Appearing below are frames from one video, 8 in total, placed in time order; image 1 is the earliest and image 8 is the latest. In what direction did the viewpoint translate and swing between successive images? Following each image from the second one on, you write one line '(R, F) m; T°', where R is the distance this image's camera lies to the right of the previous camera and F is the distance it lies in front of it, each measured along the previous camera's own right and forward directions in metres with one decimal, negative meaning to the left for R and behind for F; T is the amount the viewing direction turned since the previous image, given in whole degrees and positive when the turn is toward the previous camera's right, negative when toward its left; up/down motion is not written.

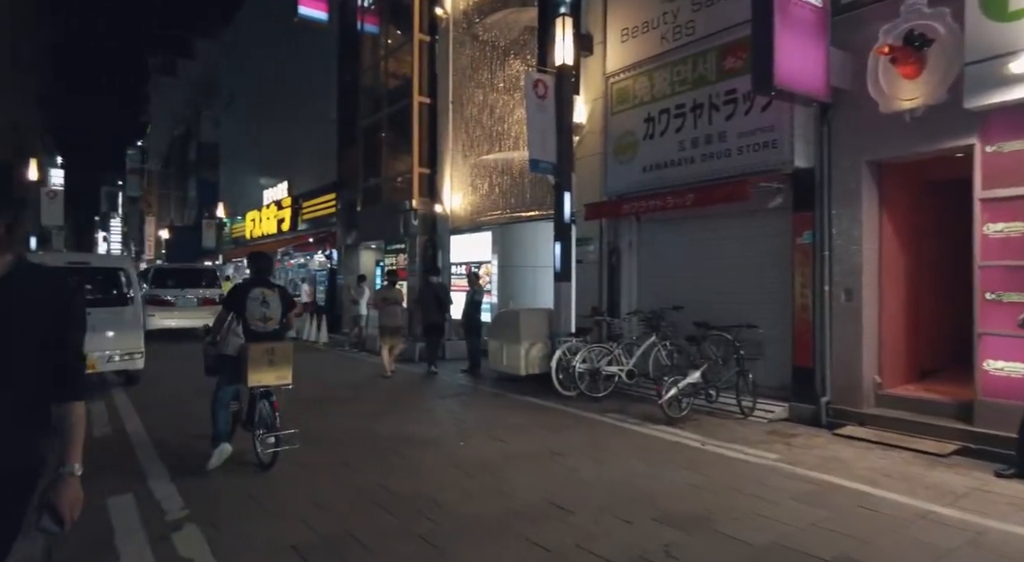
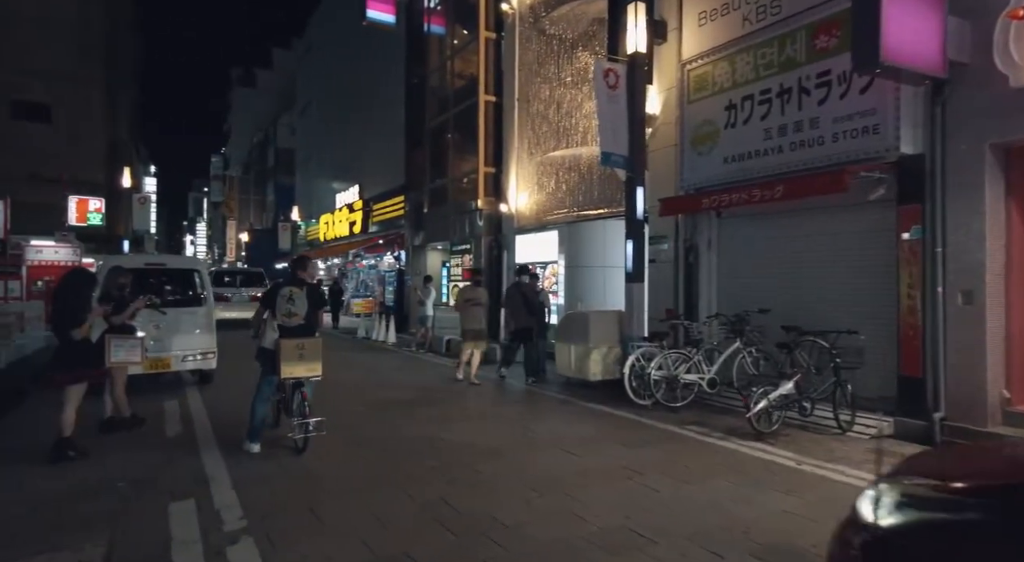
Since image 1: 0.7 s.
(-0.1, +0.5) m; -6°
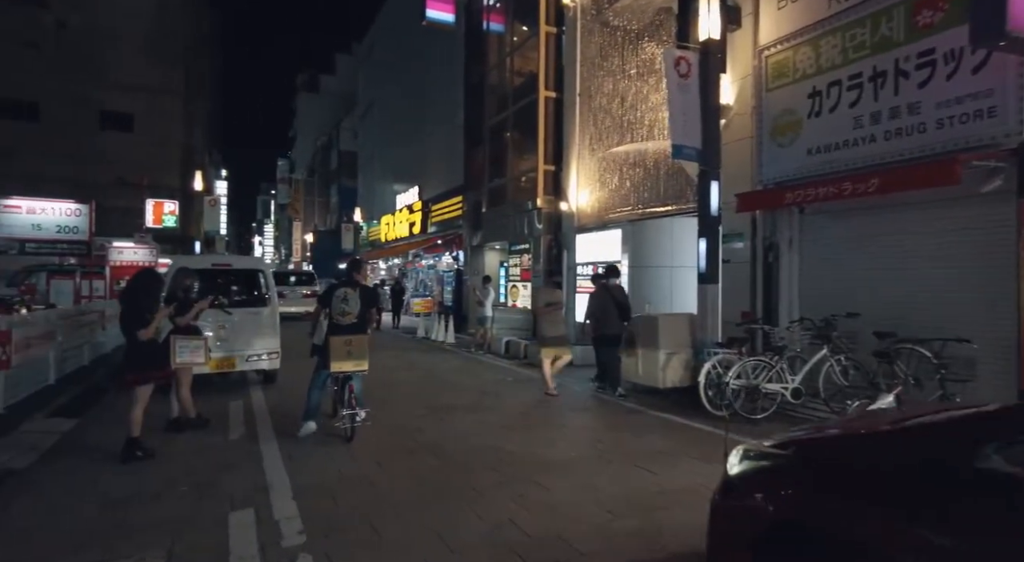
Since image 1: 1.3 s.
(-0.1, +0.4) m; -5°
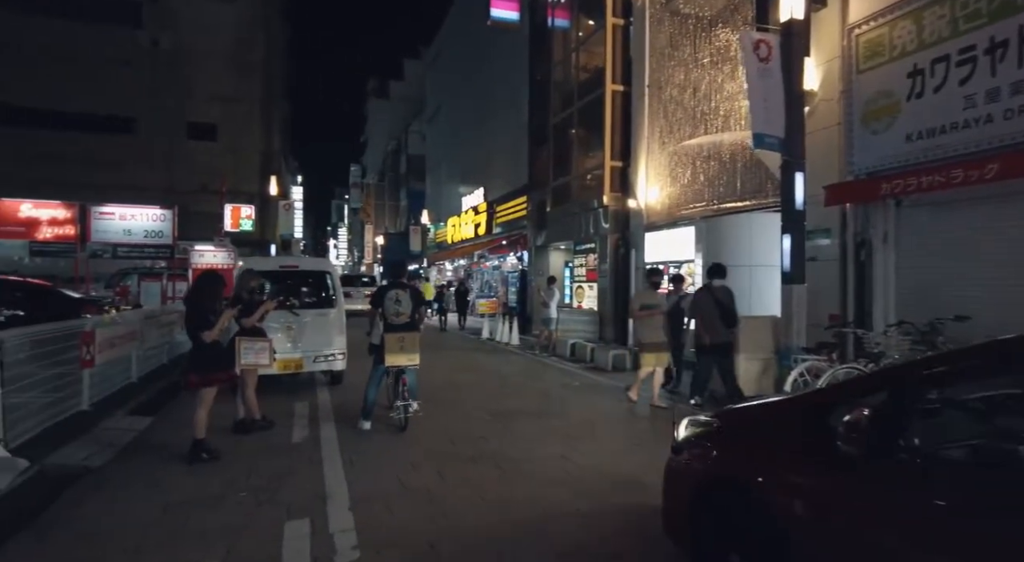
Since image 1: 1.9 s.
(0.0, +0.4) m; -6°
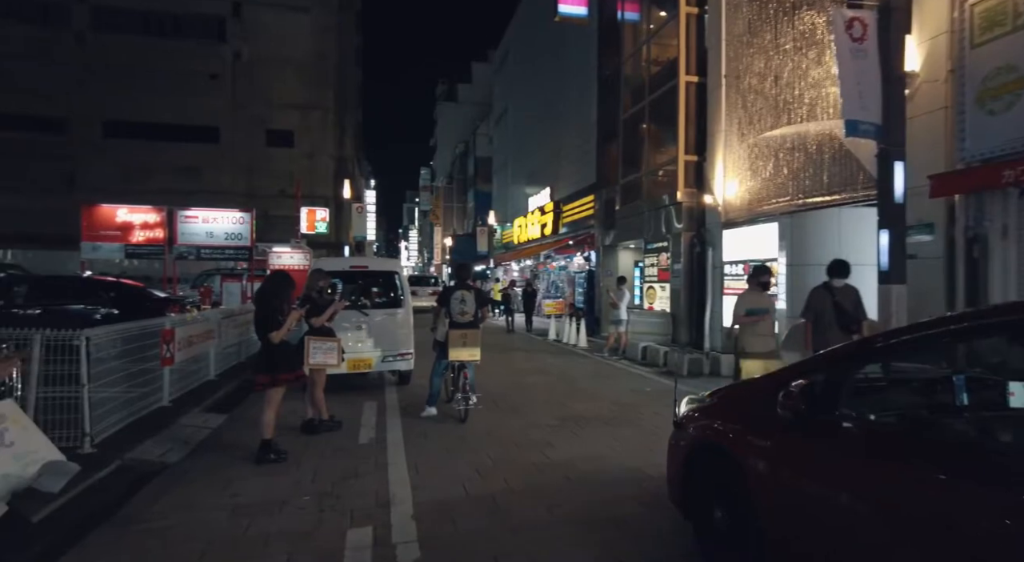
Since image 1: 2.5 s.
(0.0, +0.3) m; -6°
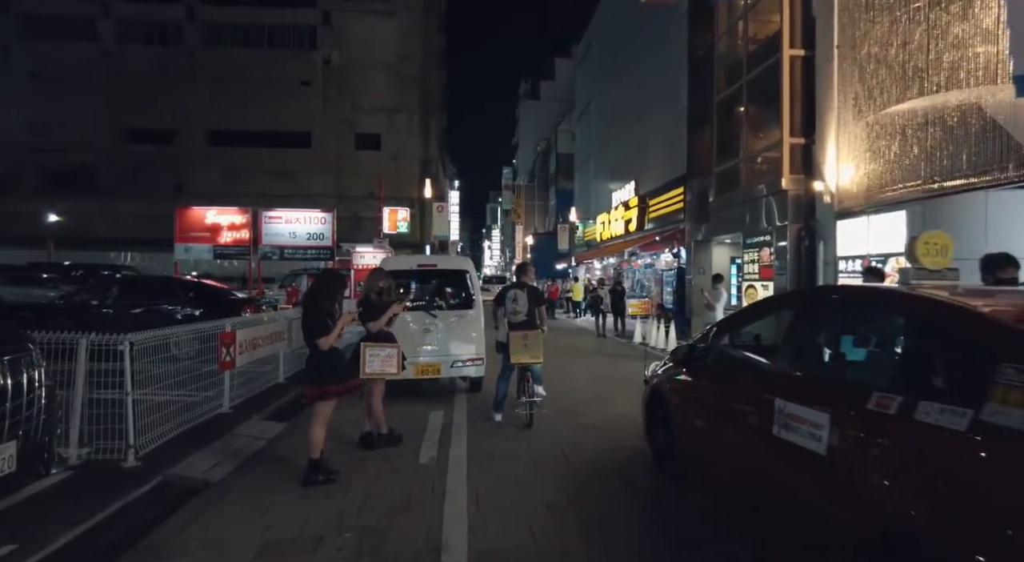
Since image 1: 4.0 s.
(0.0, +1.0) m; -8°
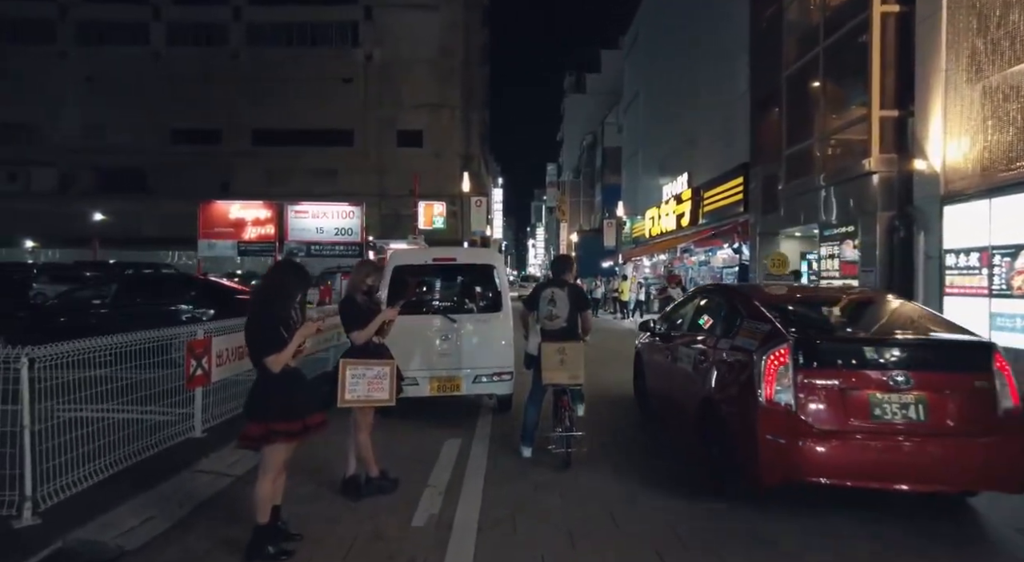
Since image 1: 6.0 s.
(+0.1, +1.6) m; -4°
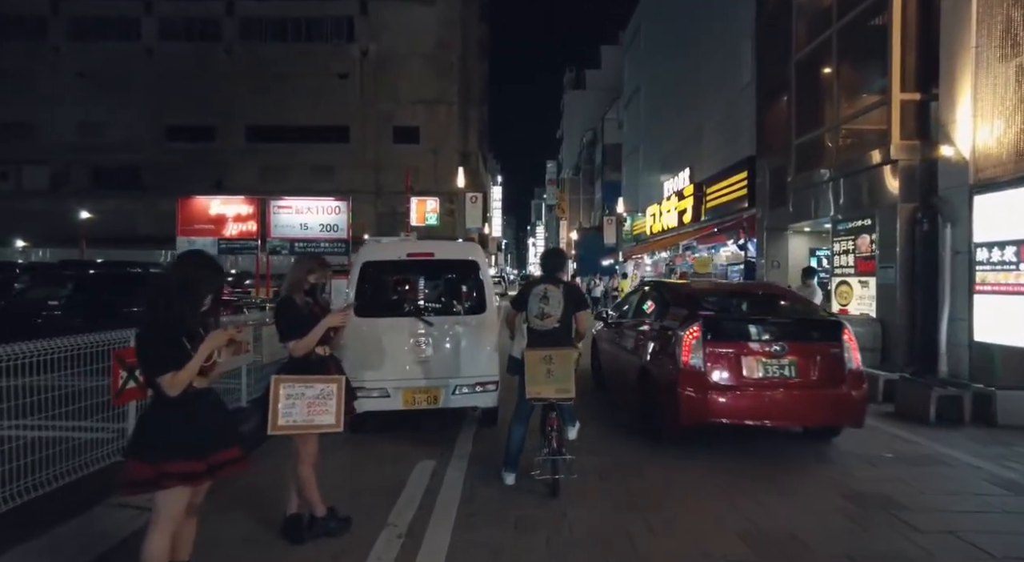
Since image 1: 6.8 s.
(+0.2, +0.9) m; 0°
